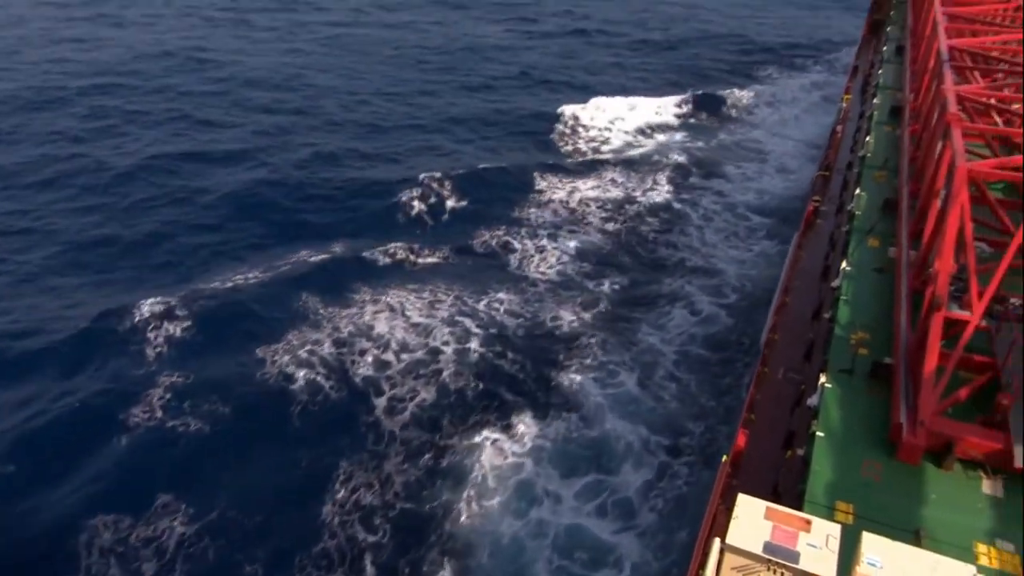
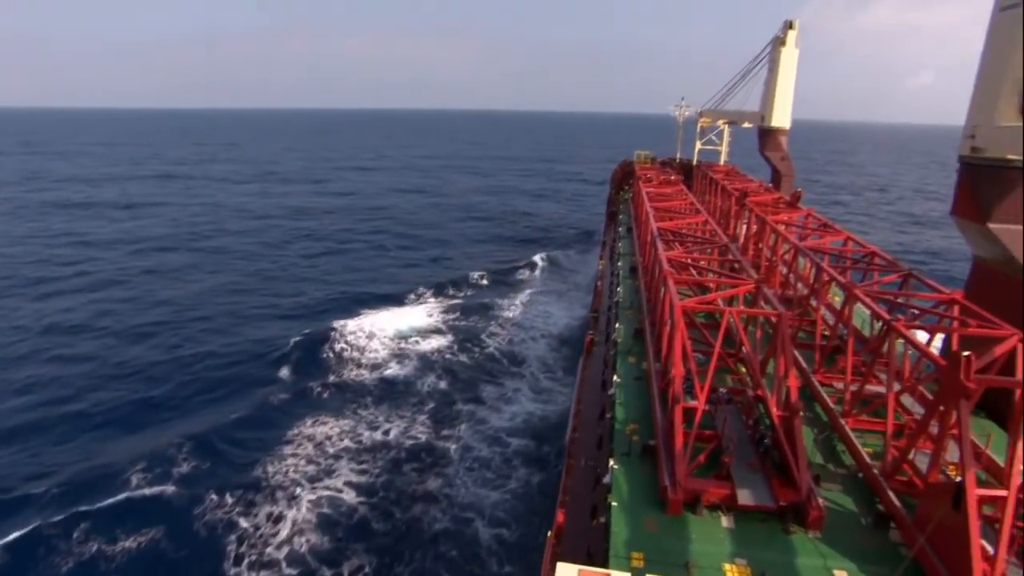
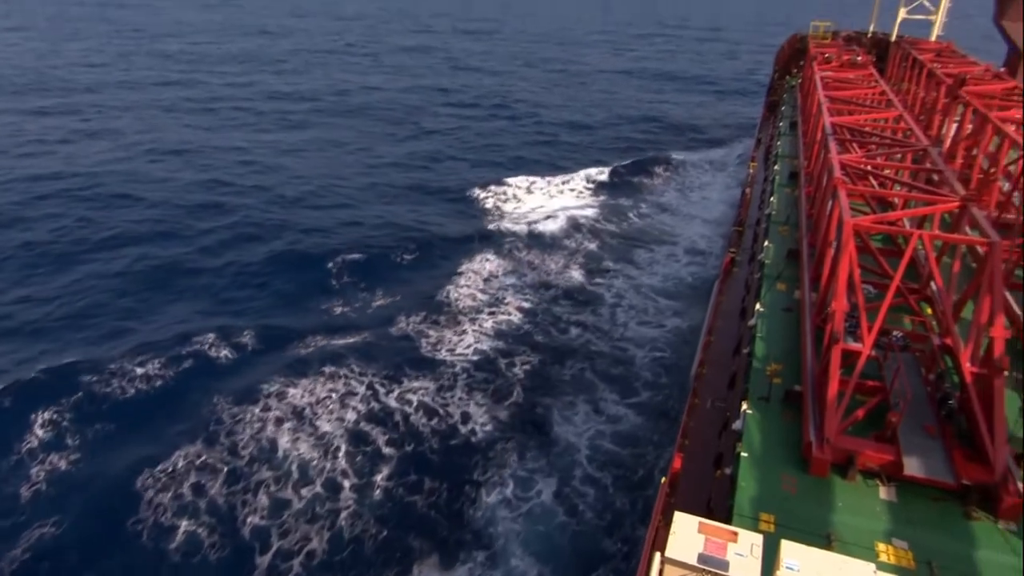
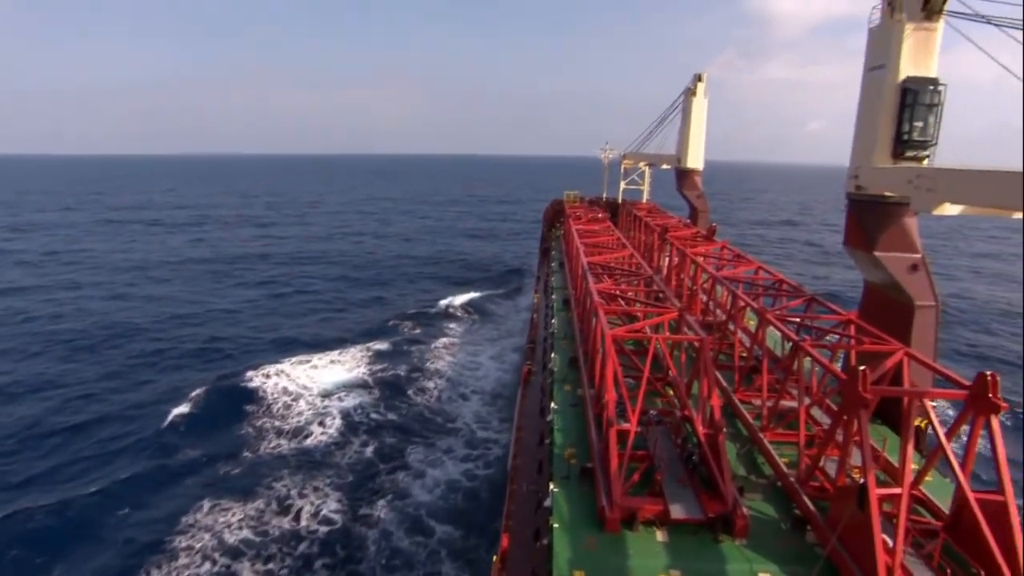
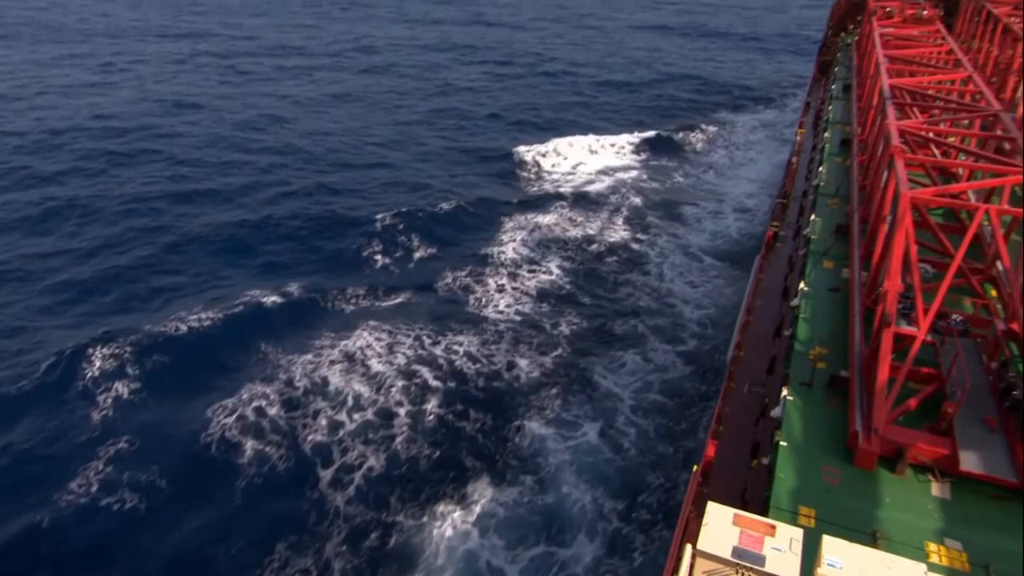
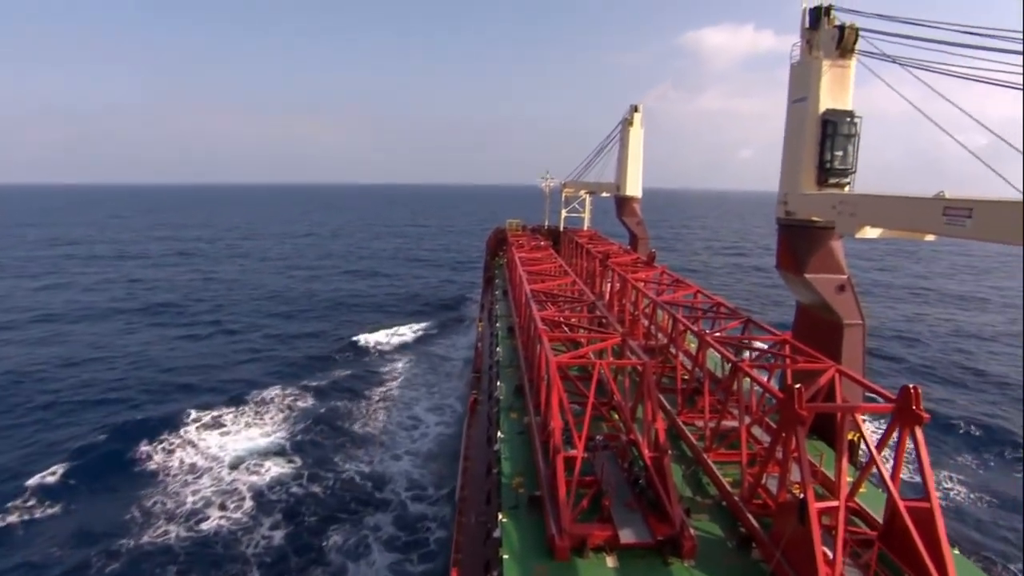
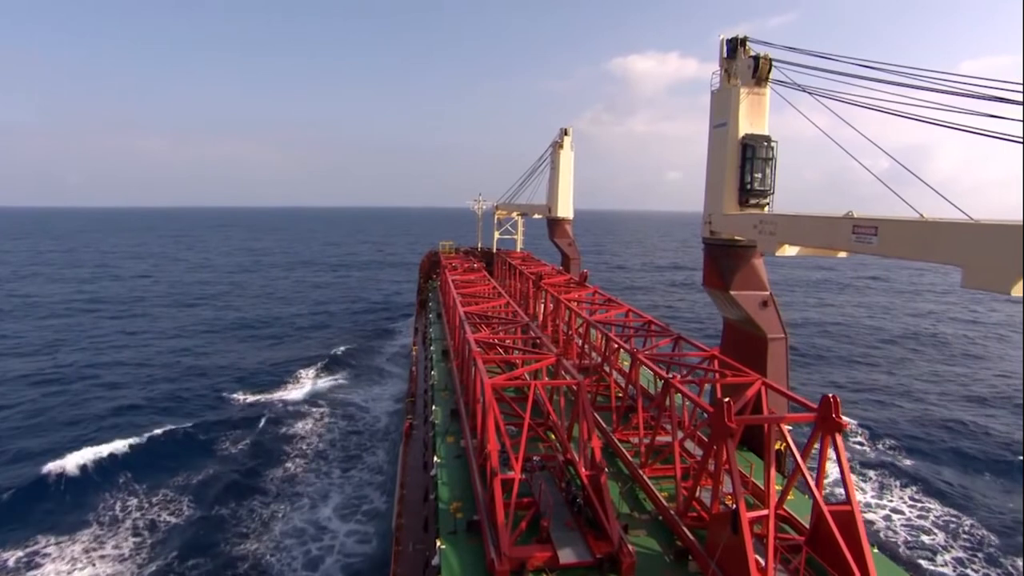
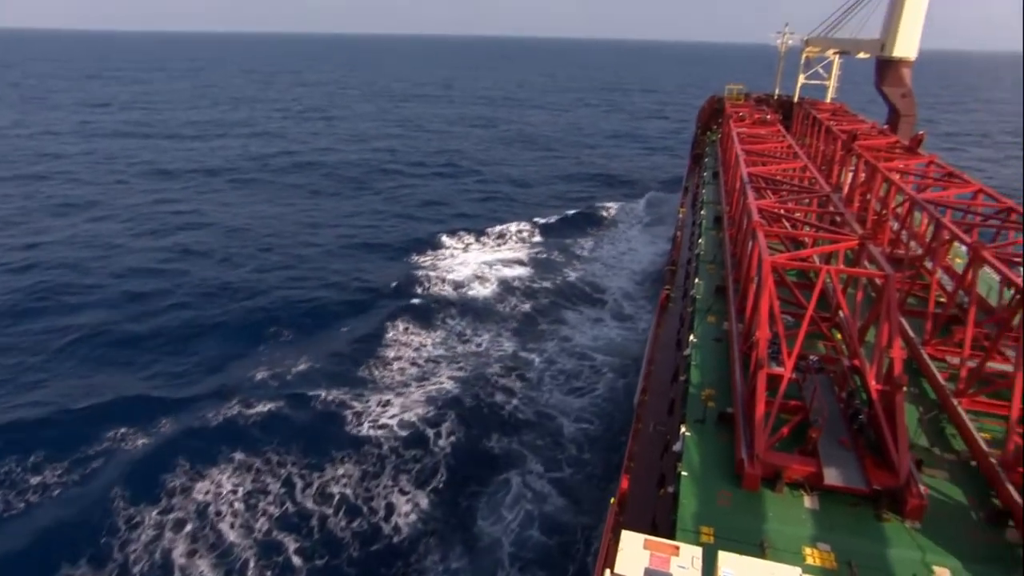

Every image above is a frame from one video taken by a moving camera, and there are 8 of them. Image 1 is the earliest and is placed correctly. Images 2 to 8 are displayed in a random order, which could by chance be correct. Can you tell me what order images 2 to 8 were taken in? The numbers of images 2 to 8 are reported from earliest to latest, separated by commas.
5, 3, 8, 2, 4, 6, 7
